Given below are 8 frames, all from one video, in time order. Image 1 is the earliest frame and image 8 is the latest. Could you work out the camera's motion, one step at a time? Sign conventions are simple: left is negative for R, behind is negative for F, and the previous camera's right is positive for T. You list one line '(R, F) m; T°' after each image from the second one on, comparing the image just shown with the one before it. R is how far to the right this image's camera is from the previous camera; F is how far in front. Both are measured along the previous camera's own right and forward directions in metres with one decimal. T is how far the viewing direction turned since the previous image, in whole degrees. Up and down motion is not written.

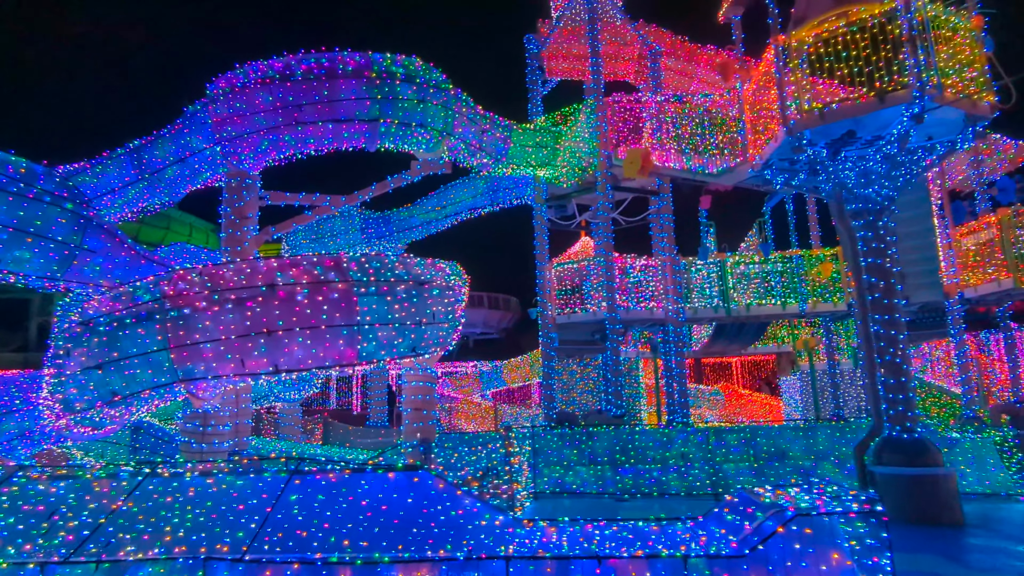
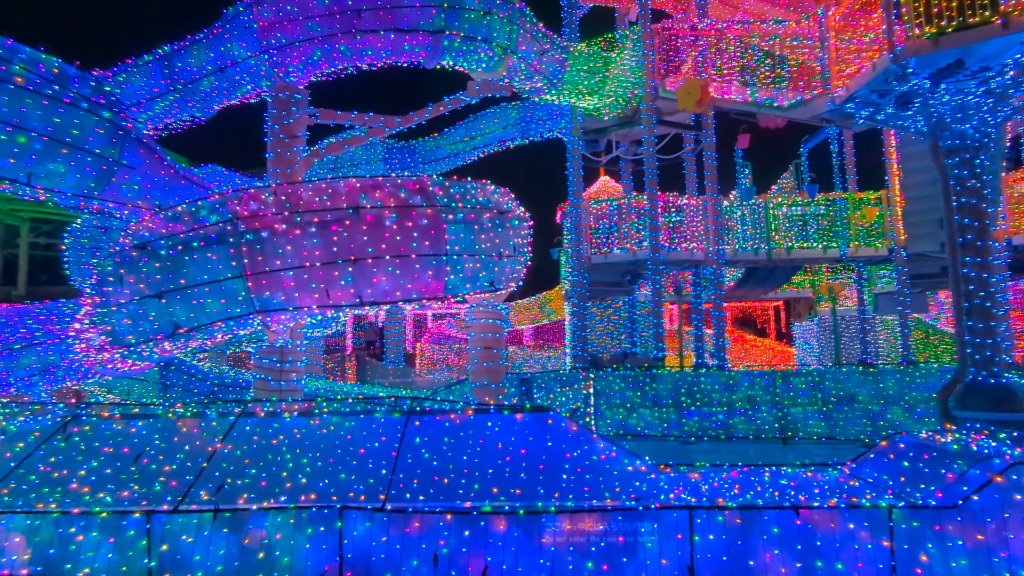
(-1.4, +0.6) m; +3°
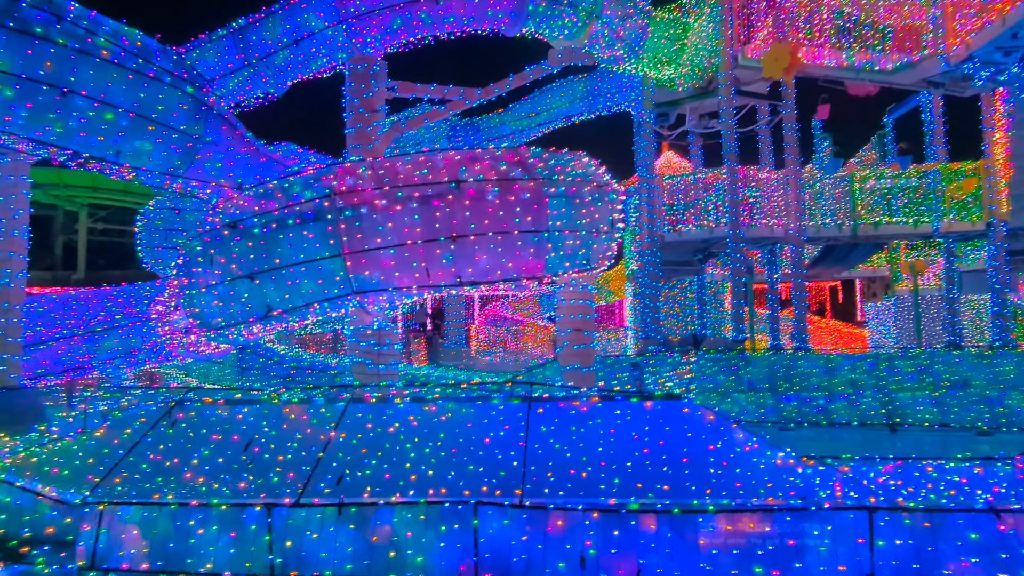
(-0.7, +0.4) m; -3°
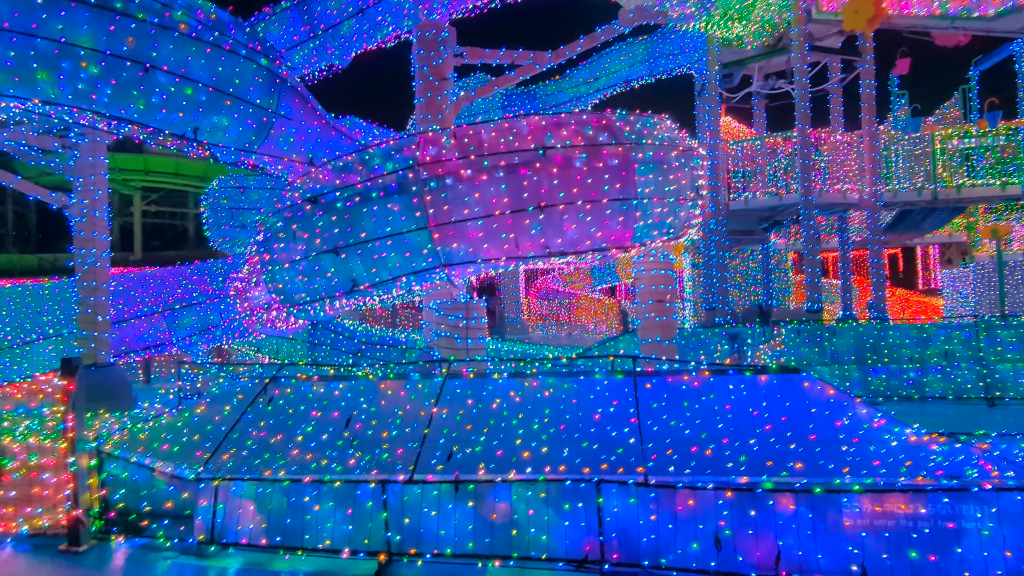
(-0.5, +0.2) m; -3°
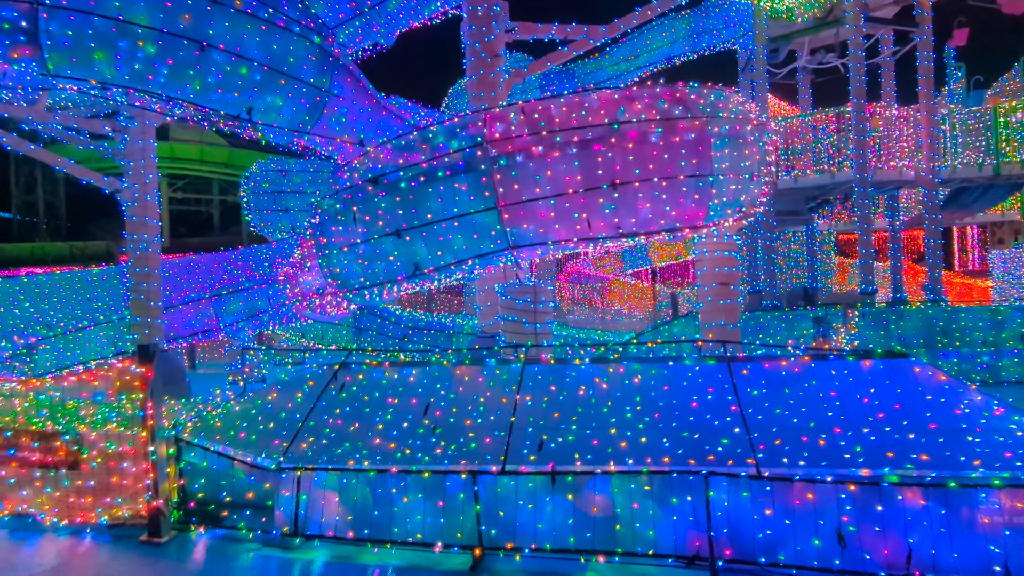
(-0.5, +0.2) m; -2°
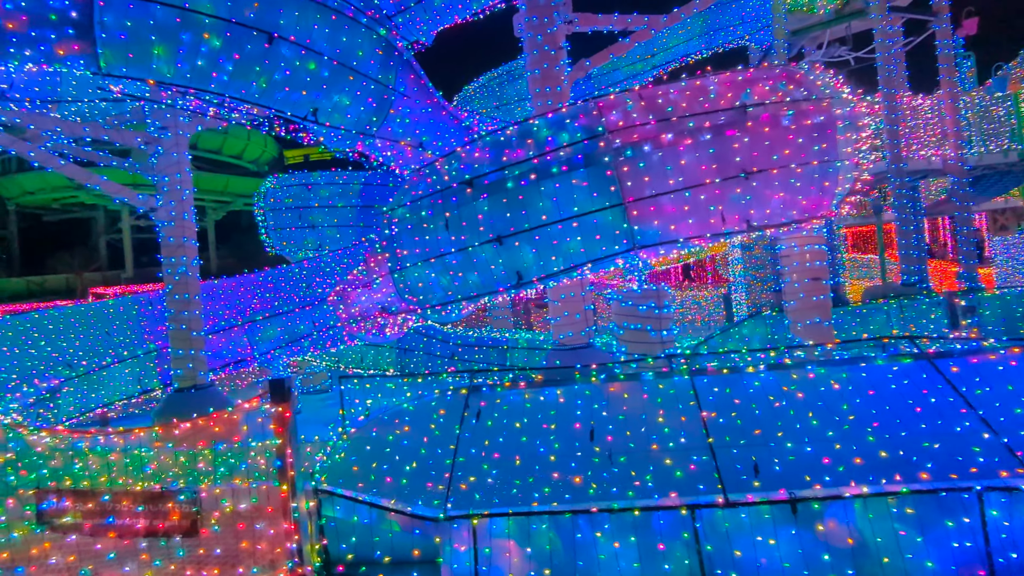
(-1.3, +0.6) m; +3°
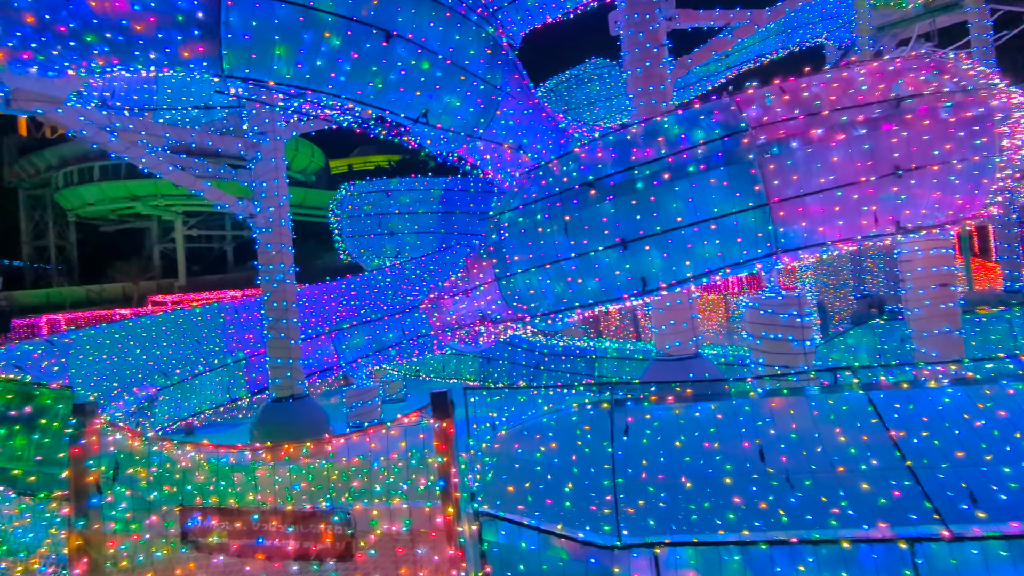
(-0.7, +0.3) m; -3°
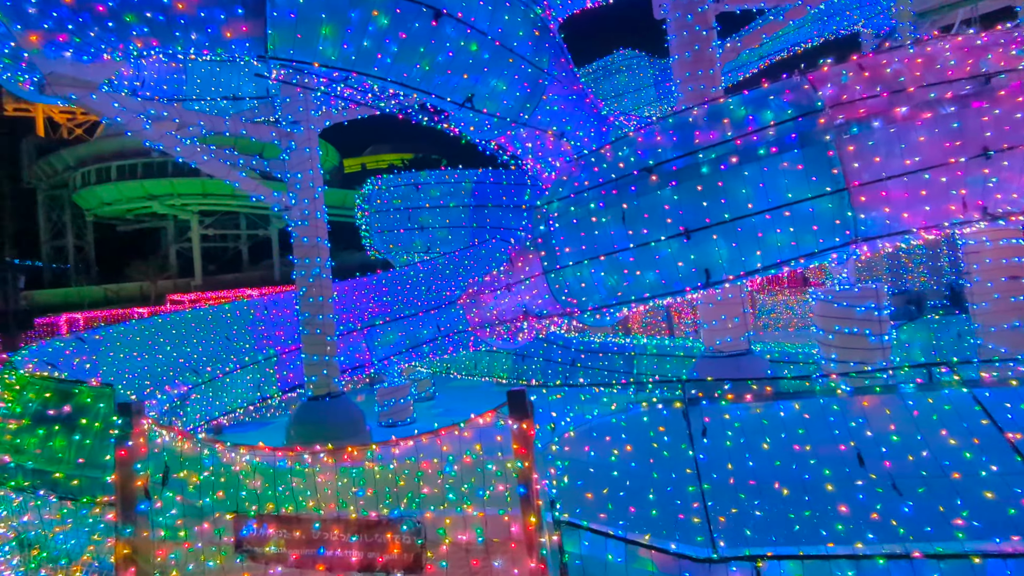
(-0.3, +0.3) m; -1°
